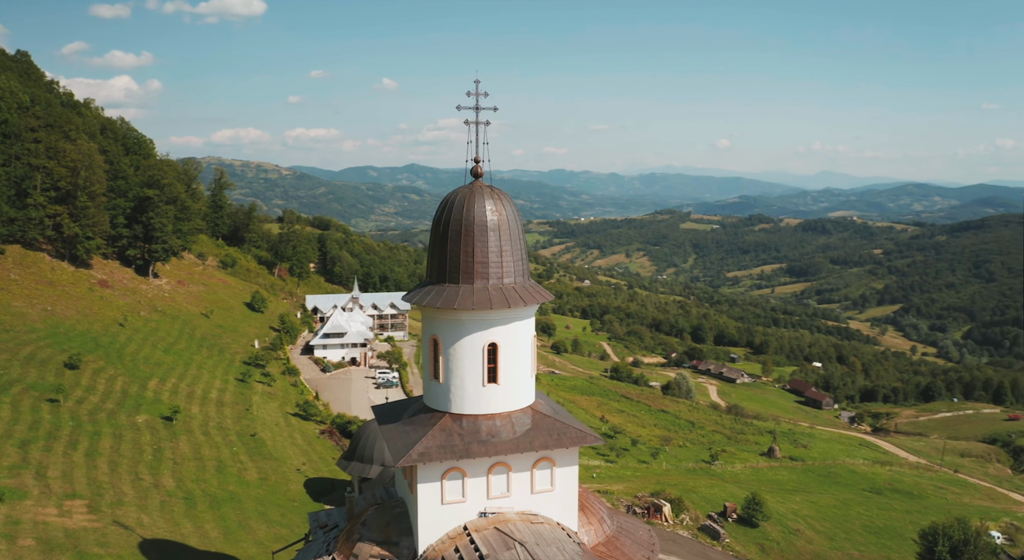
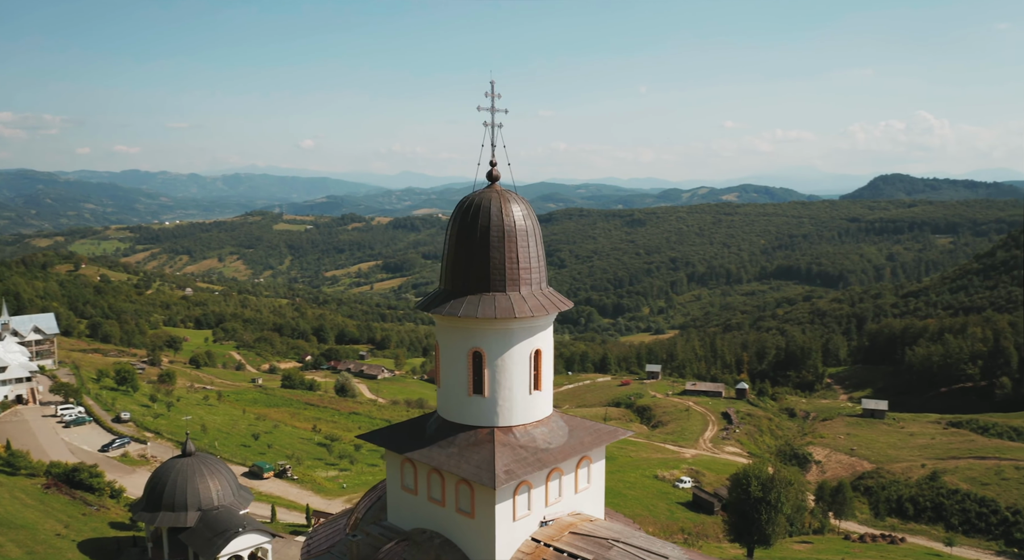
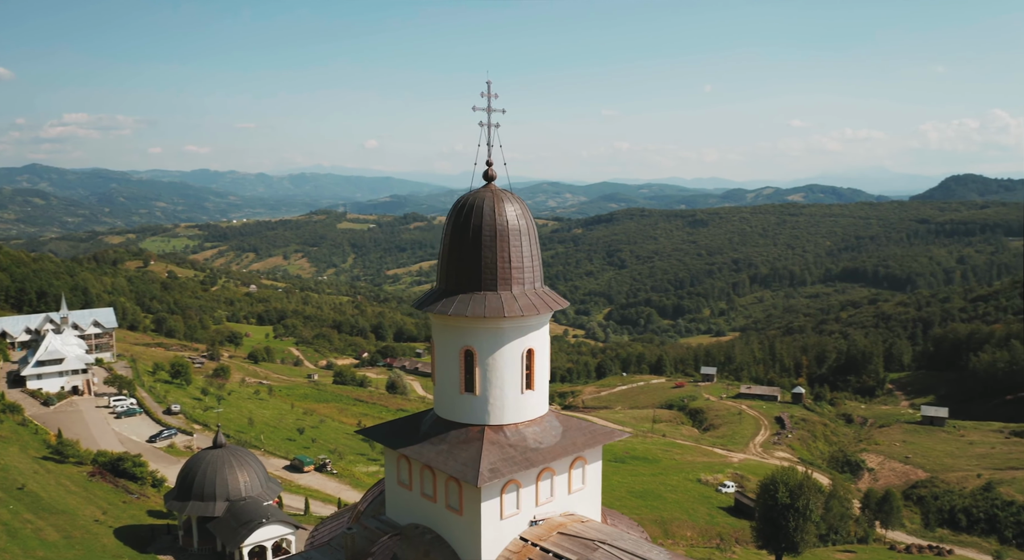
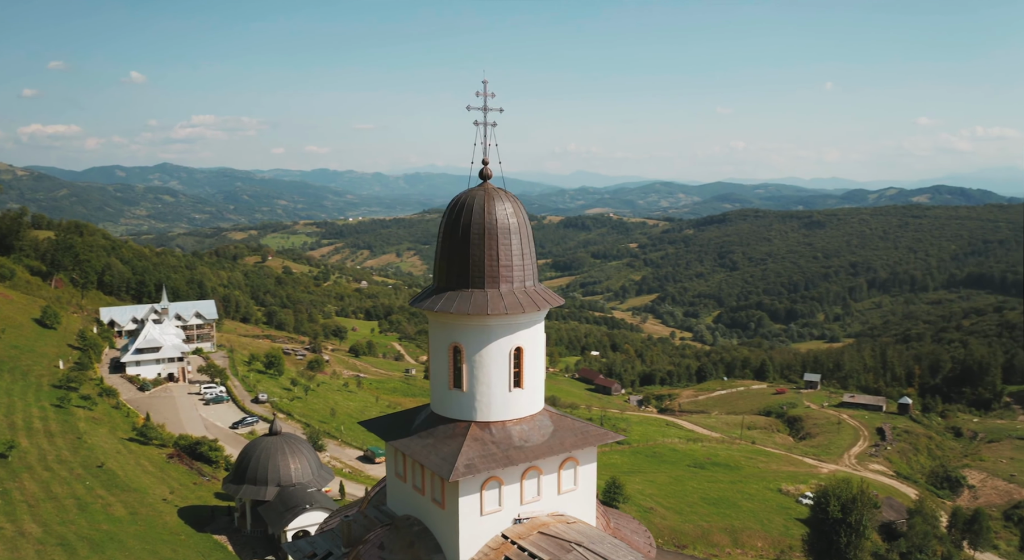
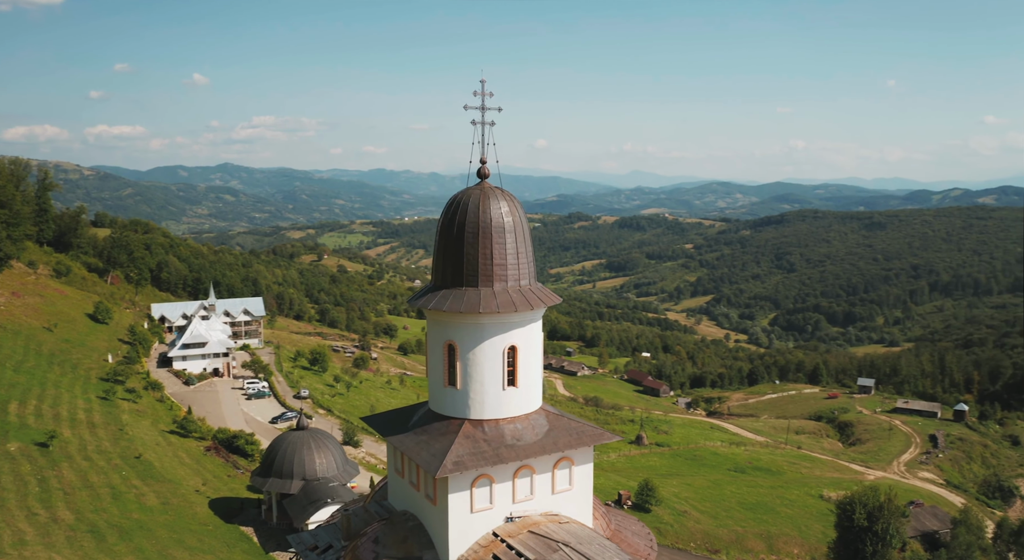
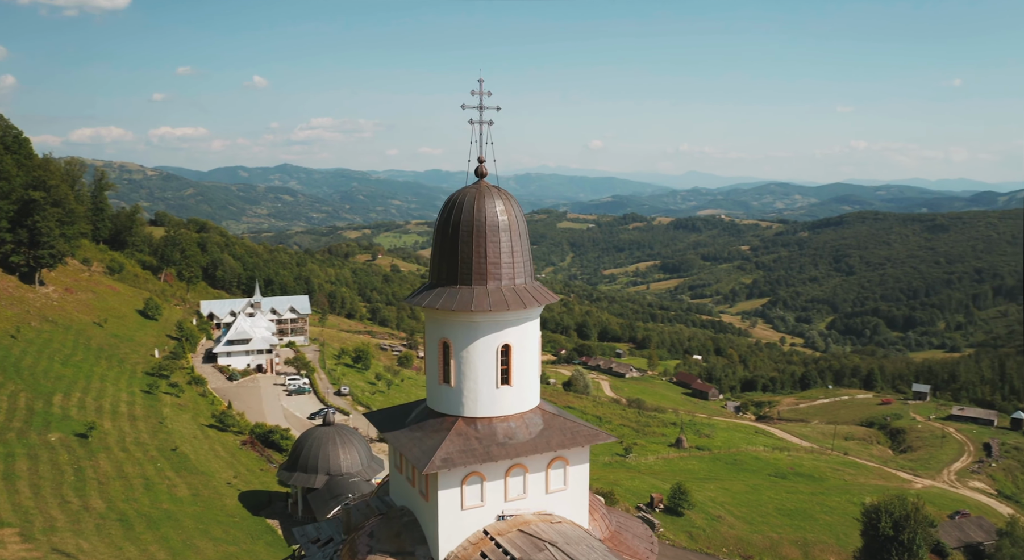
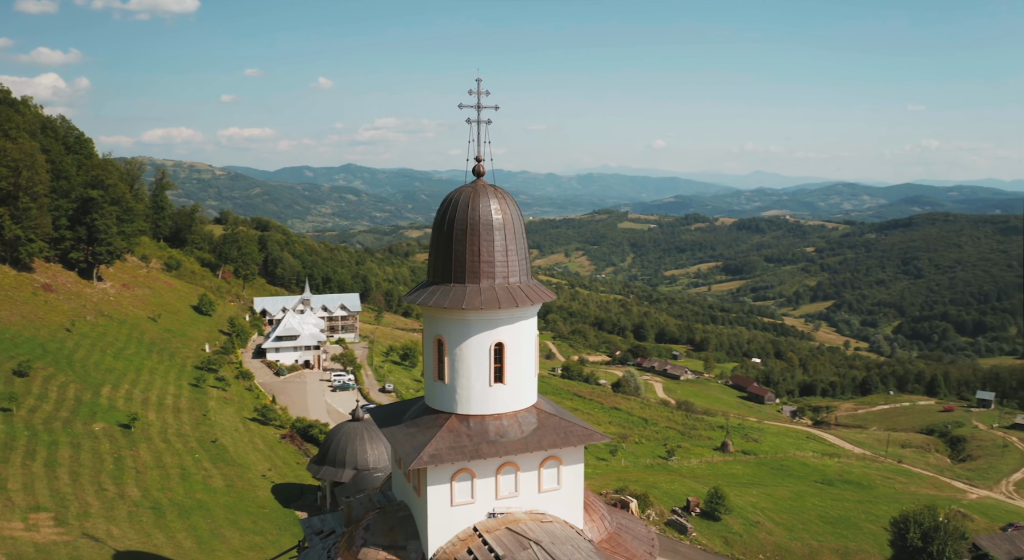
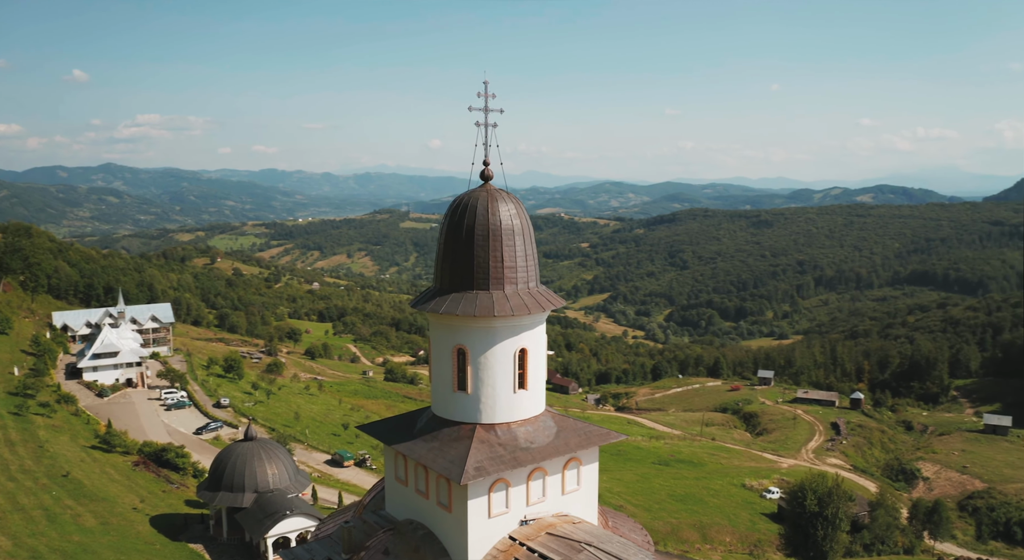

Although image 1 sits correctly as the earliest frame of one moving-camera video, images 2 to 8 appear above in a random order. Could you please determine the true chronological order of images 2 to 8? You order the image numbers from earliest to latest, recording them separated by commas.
7, 6, 5, 4, 8, 3, 2
